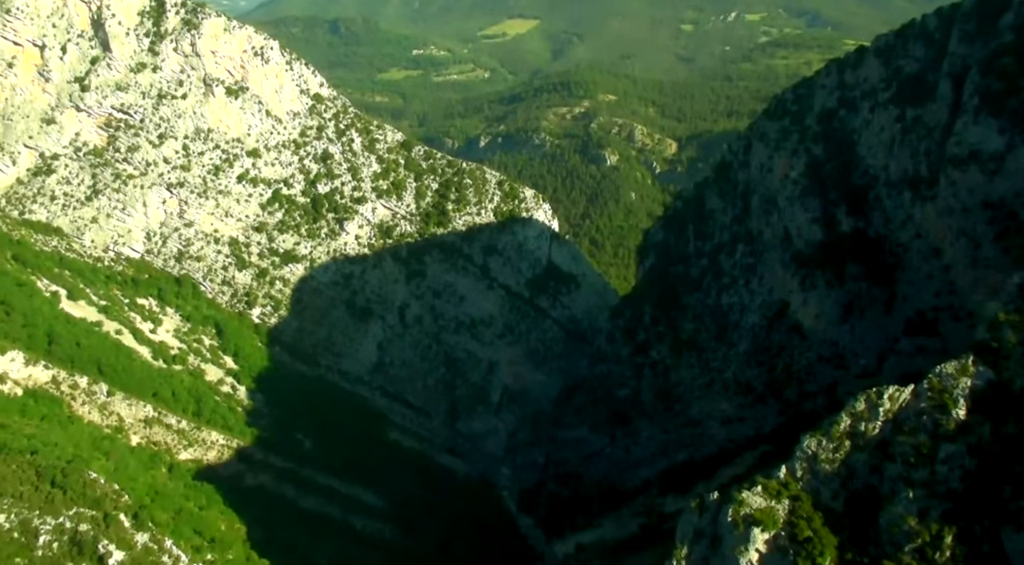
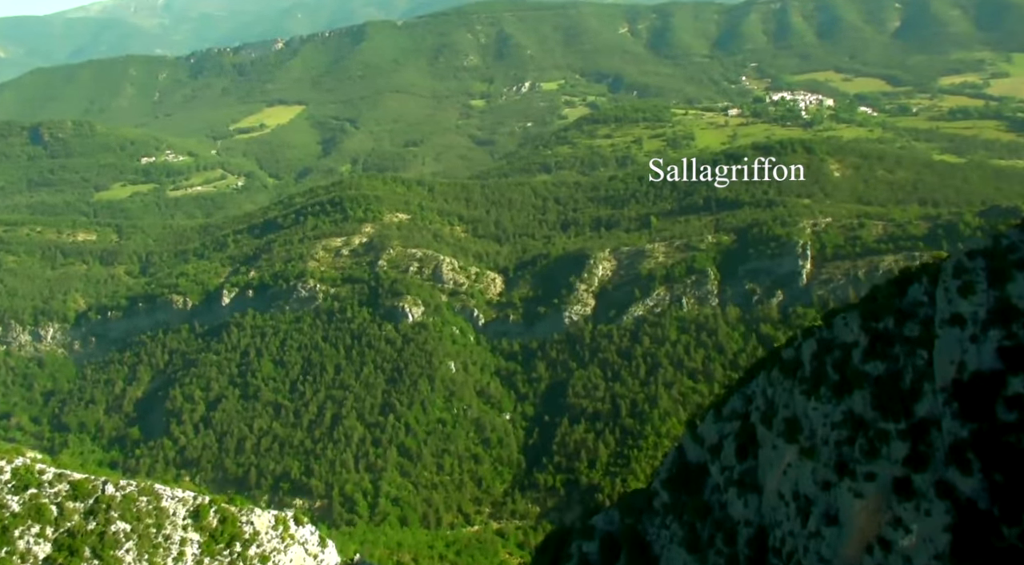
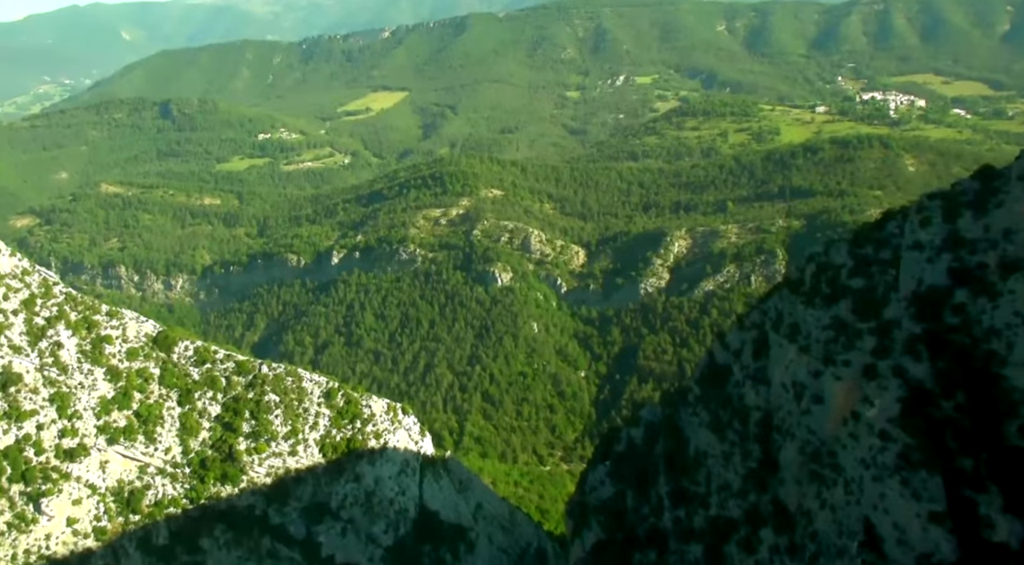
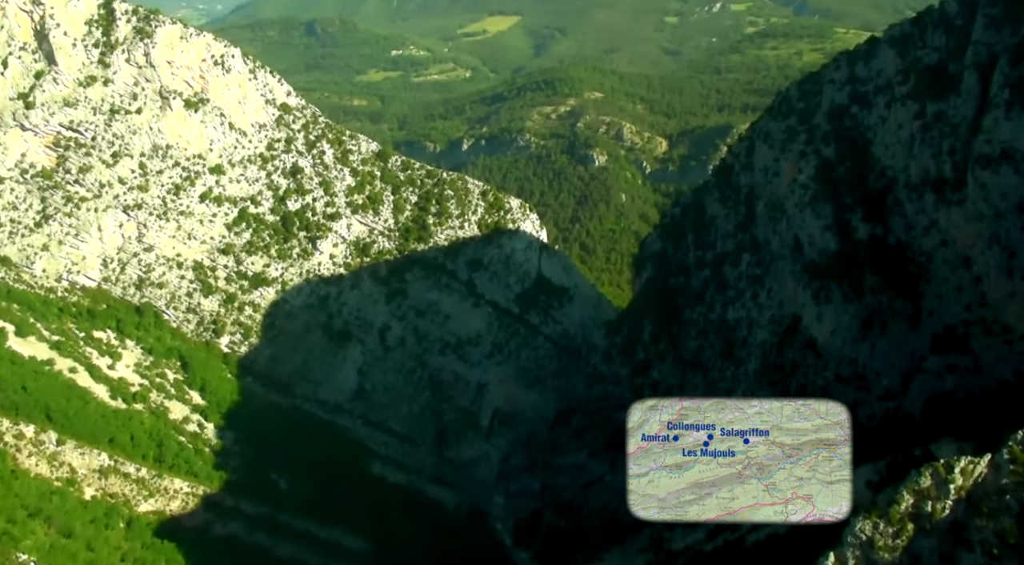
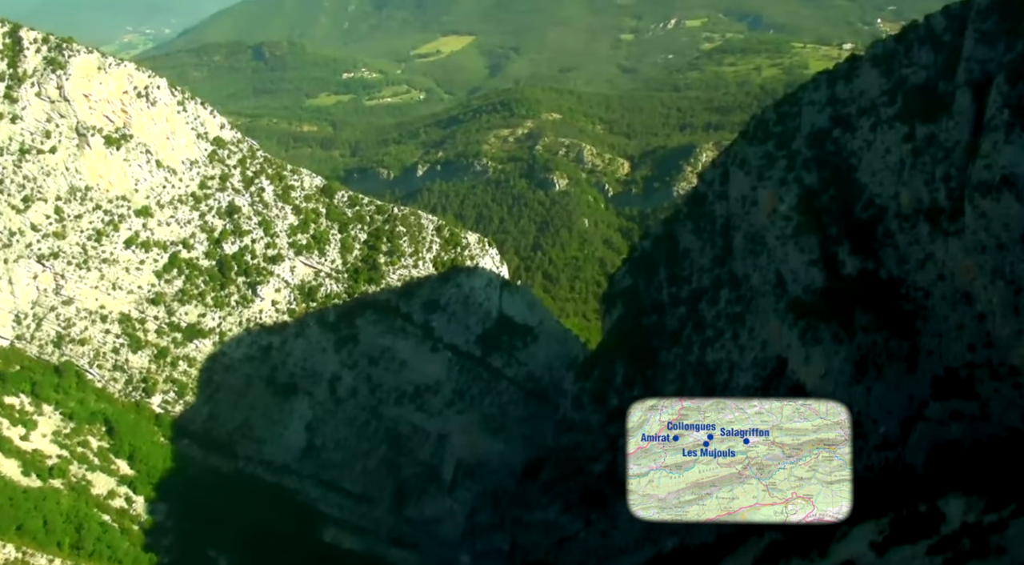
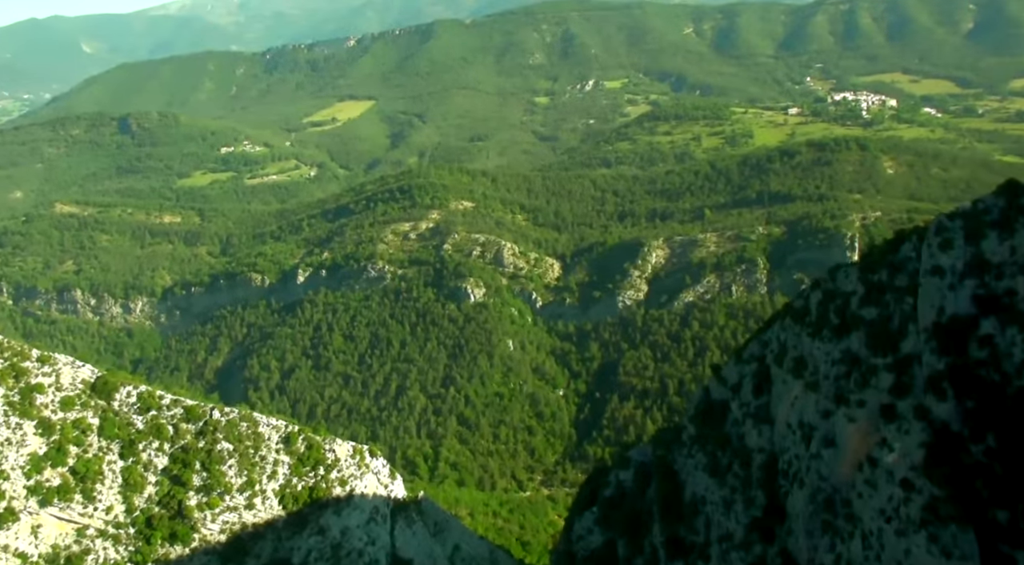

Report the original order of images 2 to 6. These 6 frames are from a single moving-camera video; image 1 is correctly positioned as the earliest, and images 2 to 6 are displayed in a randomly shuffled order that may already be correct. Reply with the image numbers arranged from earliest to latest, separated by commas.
4, 5, 3, 6, 2
